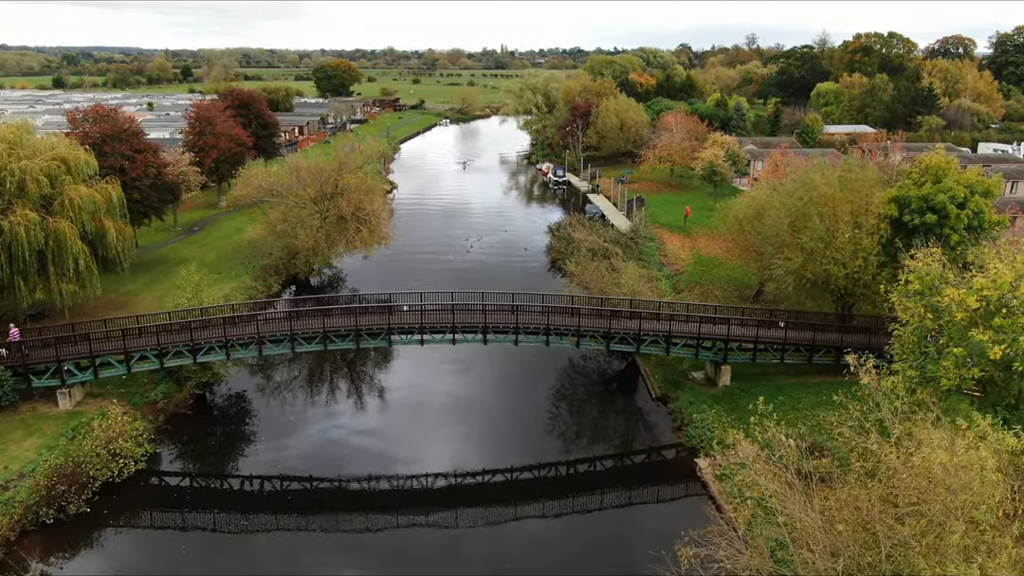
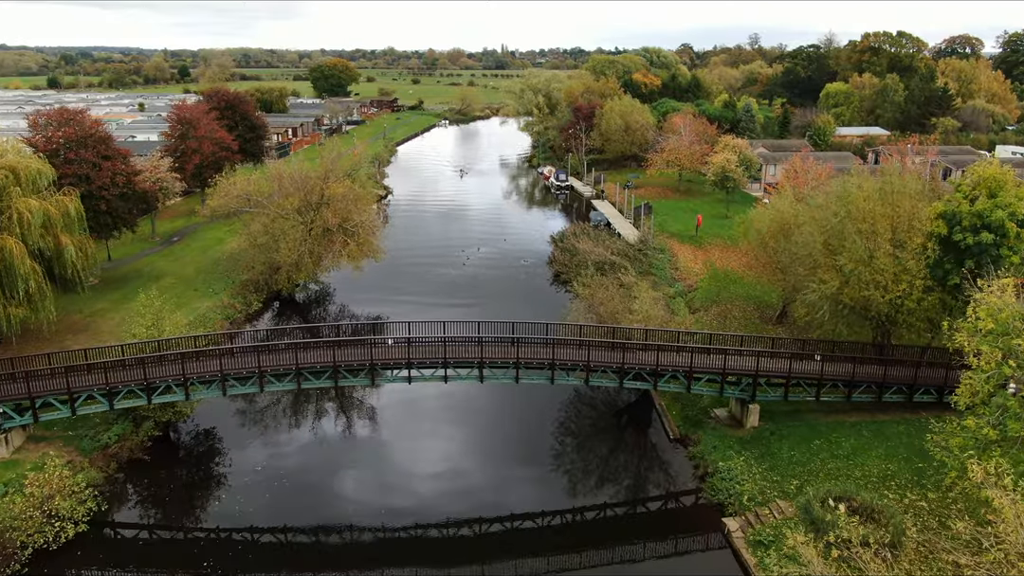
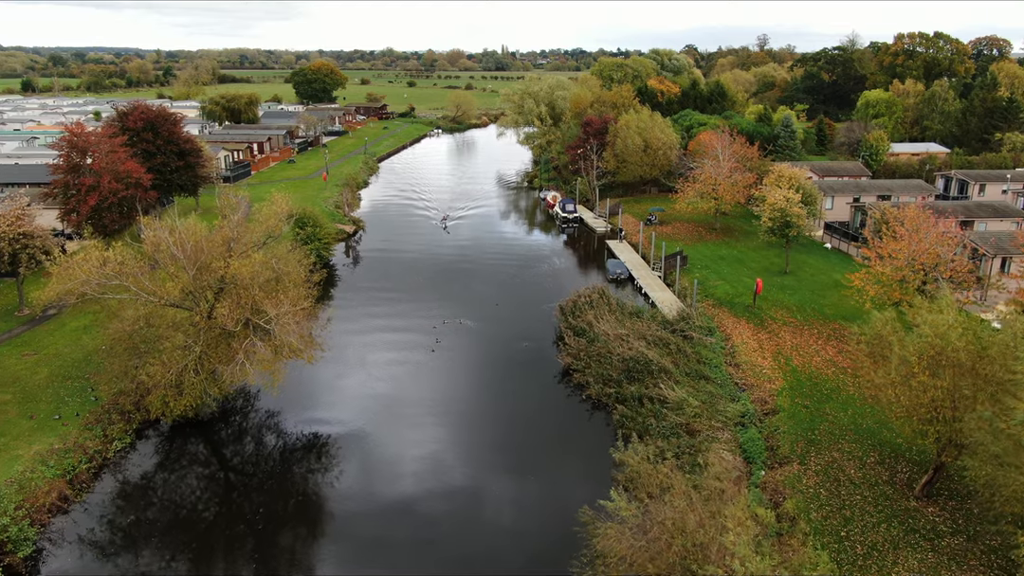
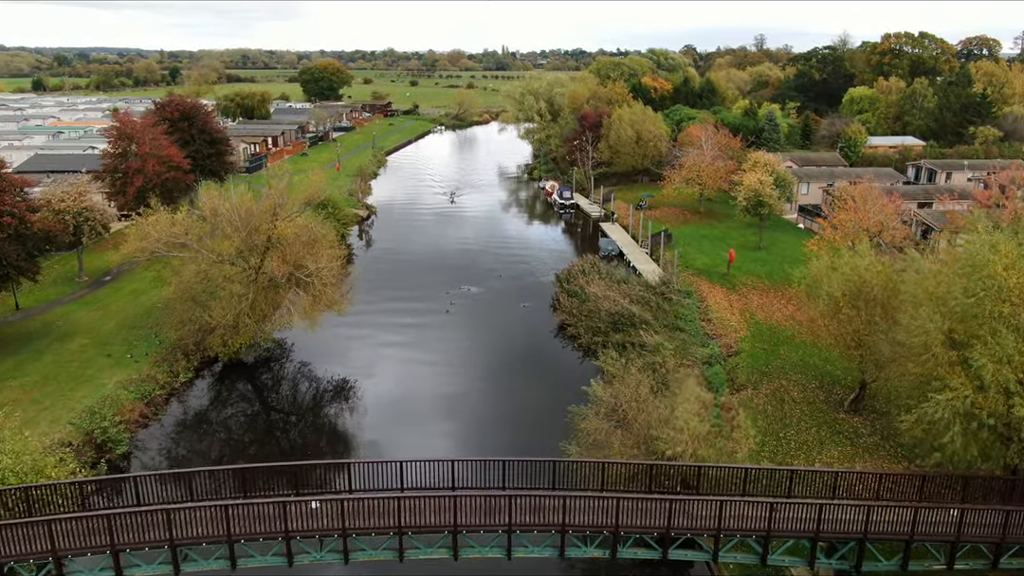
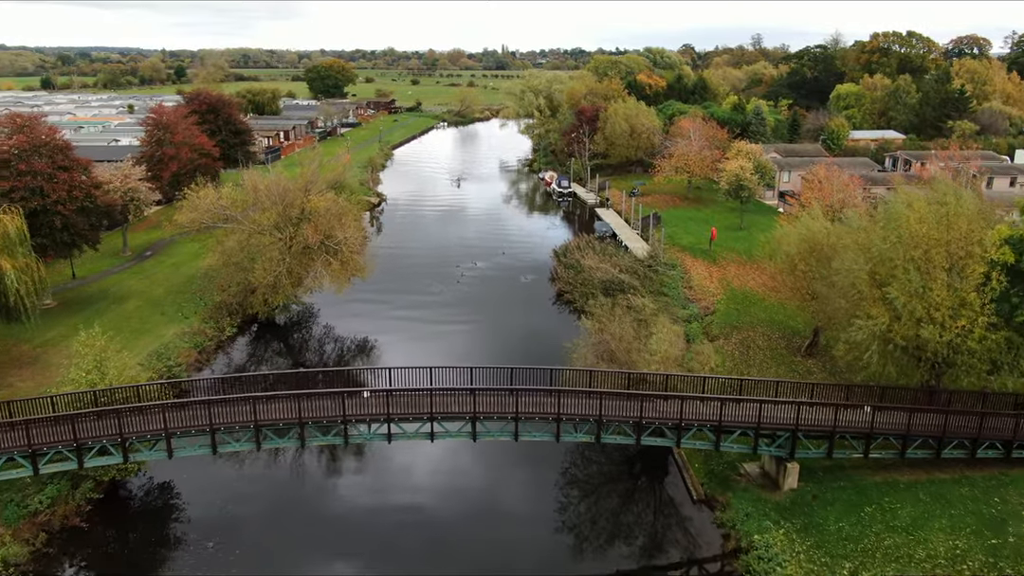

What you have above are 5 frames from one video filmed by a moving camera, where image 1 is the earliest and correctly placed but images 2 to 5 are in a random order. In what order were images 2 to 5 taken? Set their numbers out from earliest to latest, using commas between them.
2, 5, 4, 3
